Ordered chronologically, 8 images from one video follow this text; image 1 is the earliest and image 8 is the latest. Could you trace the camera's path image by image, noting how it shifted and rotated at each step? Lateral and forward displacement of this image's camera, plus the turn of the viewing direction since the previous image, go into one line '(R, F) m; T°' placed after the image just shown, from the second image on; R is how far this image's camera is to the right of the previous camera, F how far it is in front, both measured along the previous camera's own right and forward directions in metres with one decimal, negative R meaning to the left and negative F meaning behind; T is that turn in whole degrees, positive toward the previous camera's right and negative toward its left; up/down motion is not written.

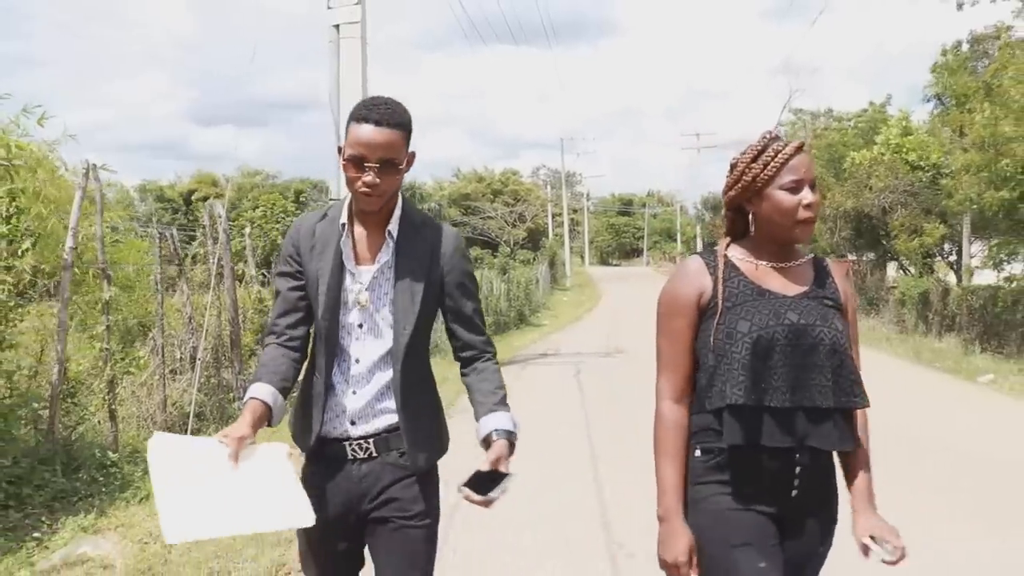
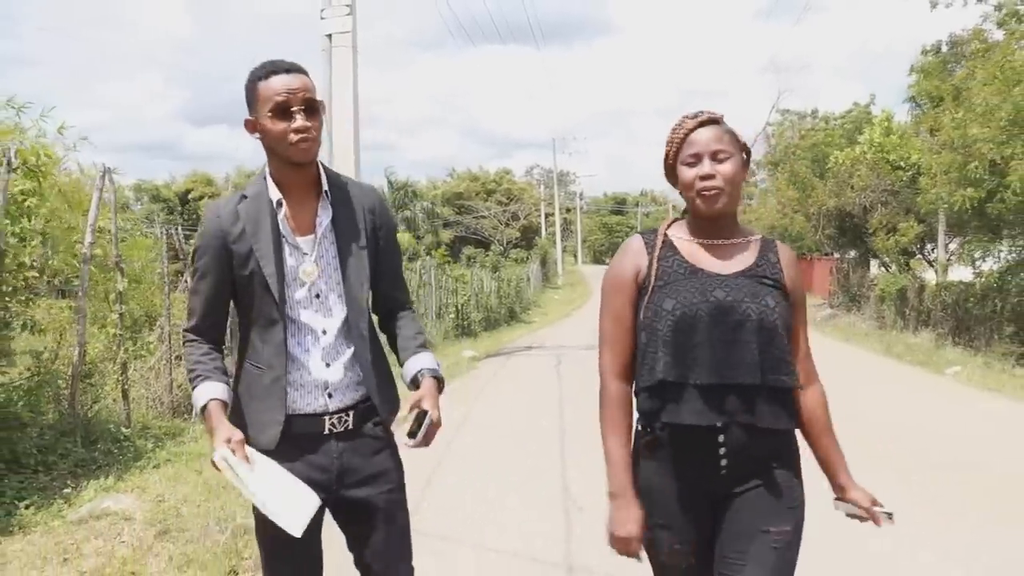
(+0.1, -0.6) m; 0°
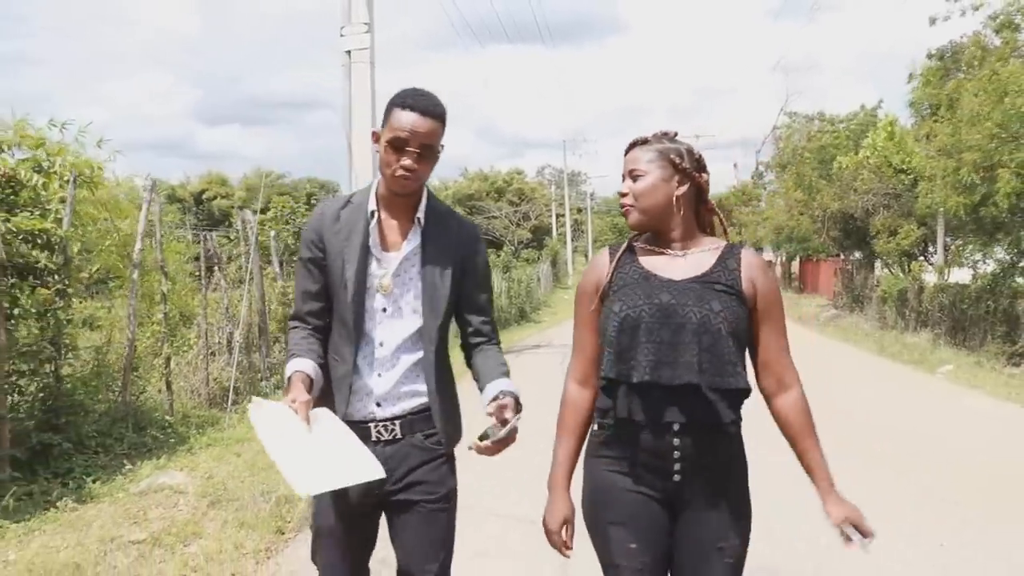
(0.0, -0.7) m; -1°
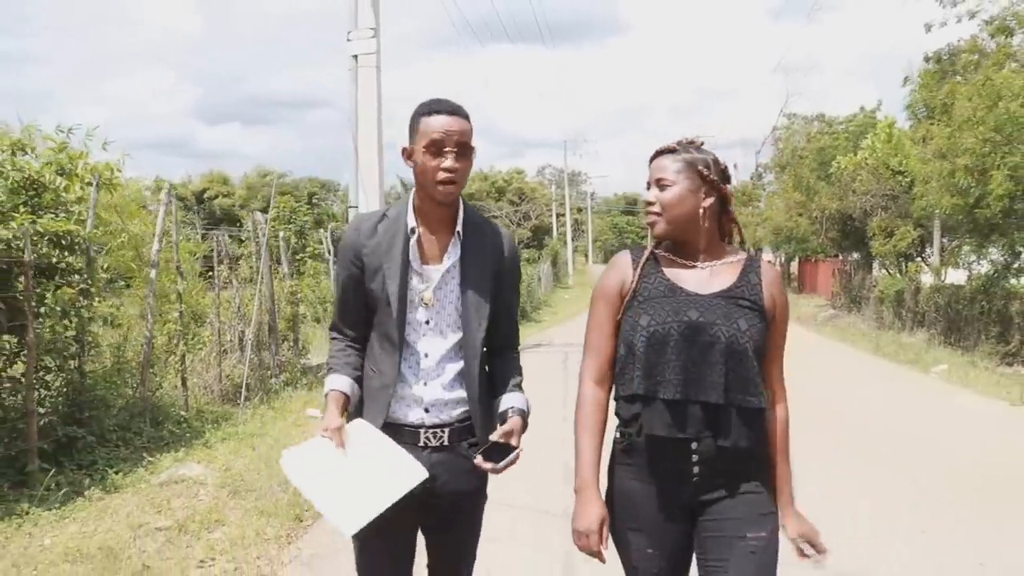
(0.0, -0.2) m; 0°
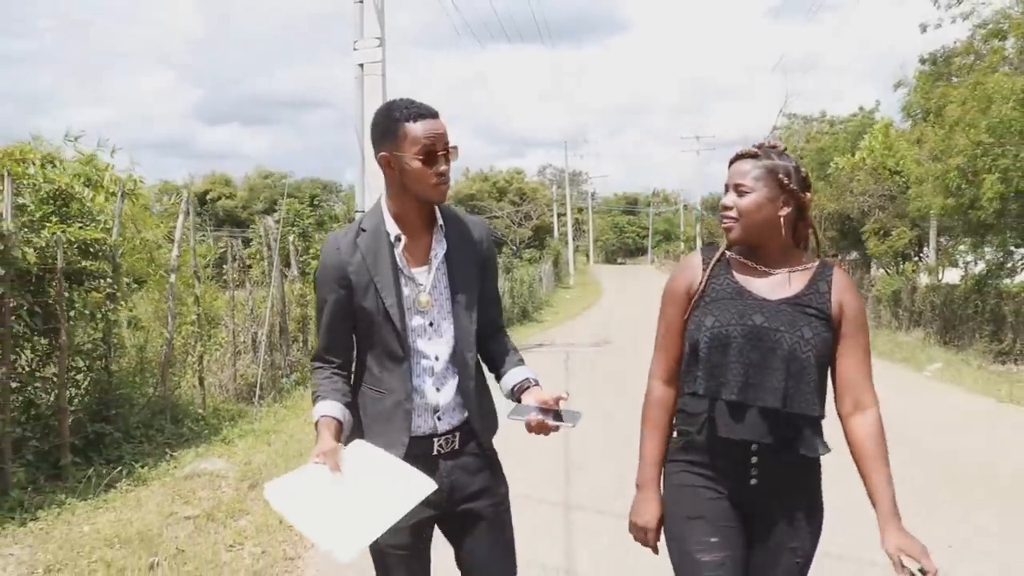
(0.0, -0.3) m; 0°
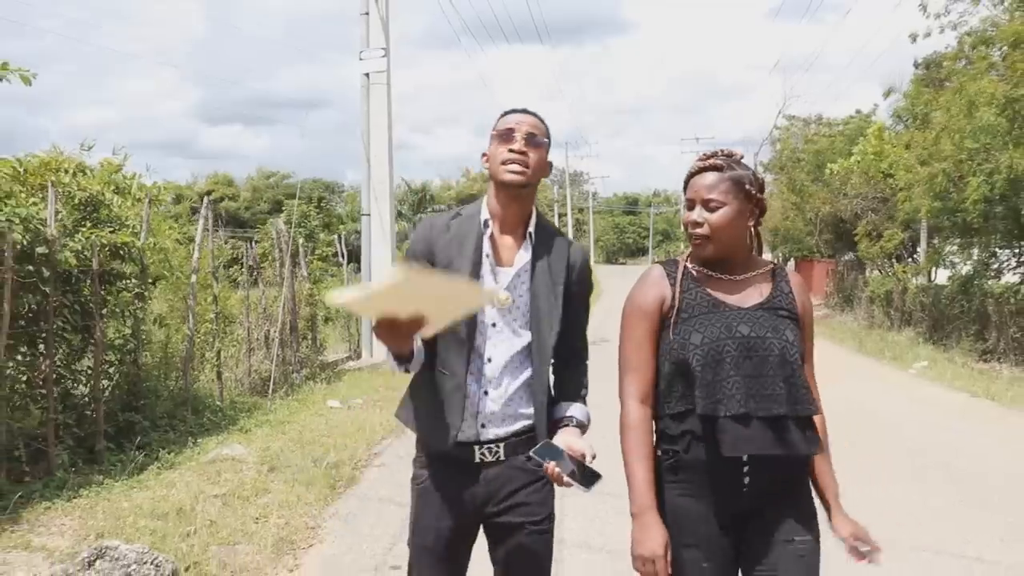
(0.0, -0.5) m; 0°
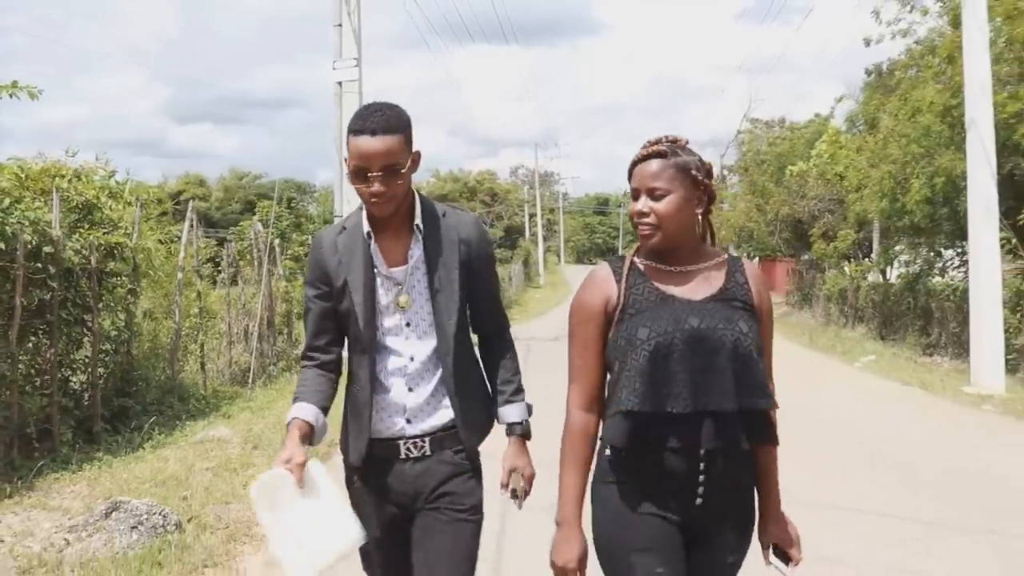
(+0.1, -0.7) m; +2°
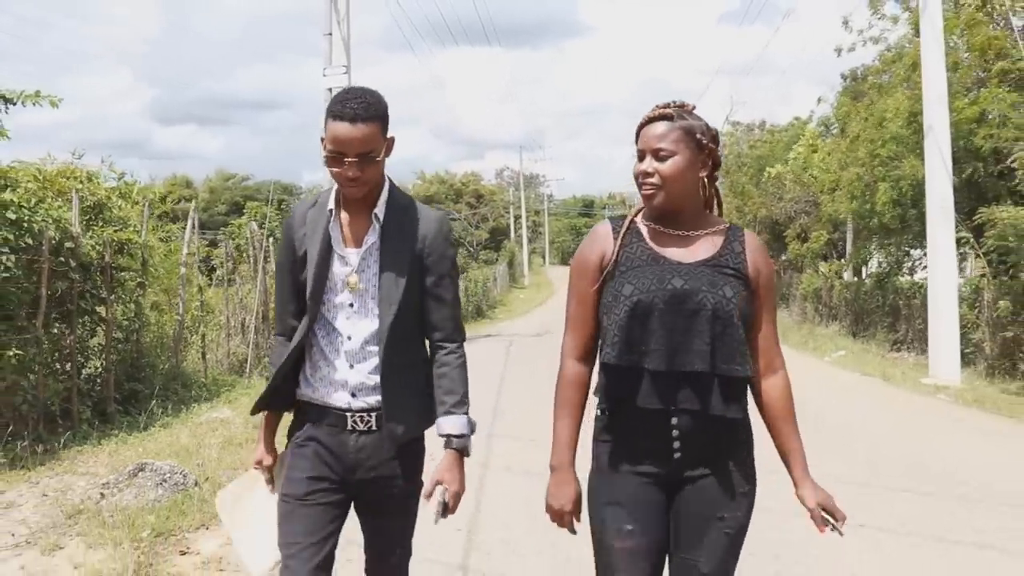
(0.0, -0.6) m; +1°
